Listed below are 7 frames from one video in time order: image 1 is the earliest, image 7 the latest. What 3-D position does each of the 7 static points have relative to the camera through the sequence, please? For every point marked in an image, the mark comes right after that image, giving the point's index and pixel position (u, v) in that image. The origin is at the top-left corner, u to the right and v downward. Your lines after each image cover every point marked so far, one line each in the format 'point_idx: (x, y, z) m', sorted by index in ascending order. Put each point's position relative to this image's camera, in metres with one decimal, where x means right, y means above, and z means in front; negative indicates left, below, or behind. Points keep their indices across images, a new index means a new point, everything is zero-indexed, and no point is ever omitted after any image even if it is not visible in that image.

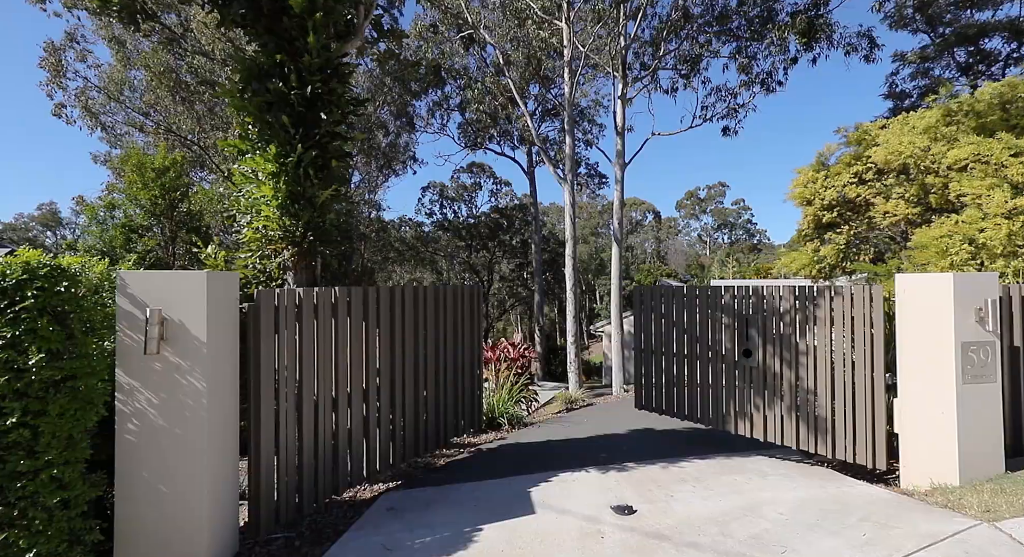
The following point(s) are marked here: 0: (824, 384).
0: (+2.9, -1.0, +4.8) m
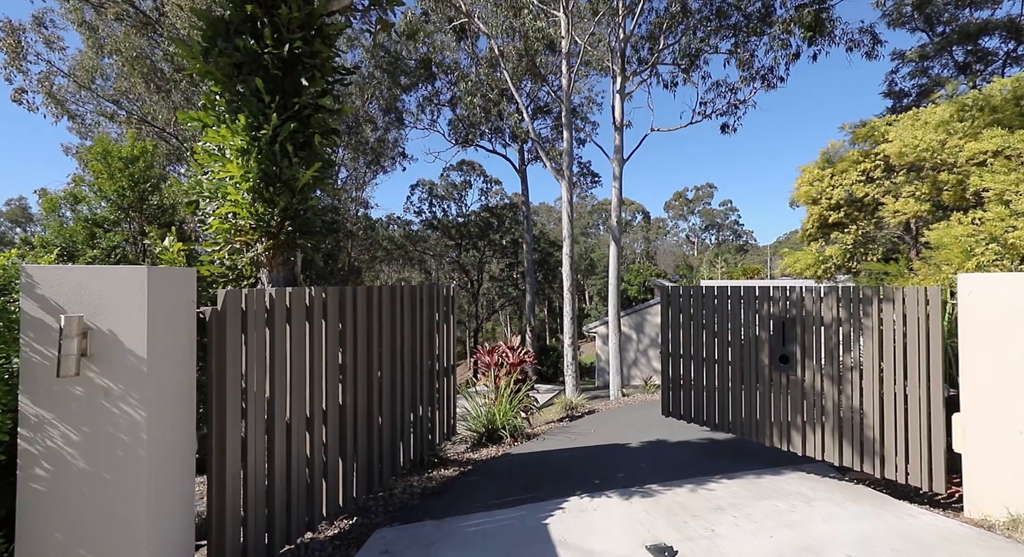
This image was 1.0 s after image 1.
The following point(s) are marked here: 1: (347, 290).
0: (+3.0, -1.0, +4.3) m
1: (-1.2, -0.1, +3.5) m
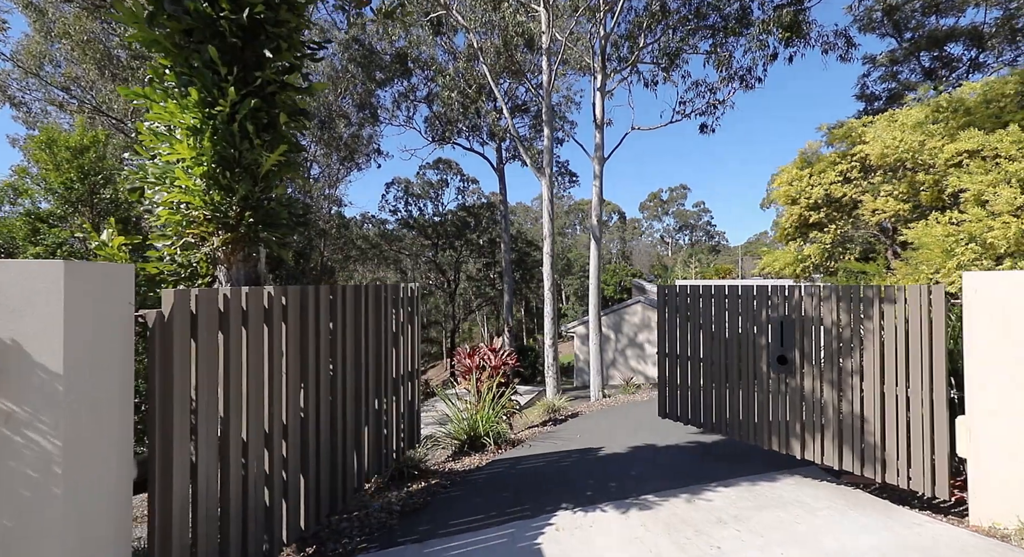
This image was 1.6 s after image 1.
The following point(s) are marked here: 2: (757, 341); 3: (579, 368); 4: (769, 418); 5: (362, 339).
0: (+2.9, -1.0, +4.1) m
1: (-1.3, -0.1, +3.1) m
2: (+2.5, -0.6, +5.1) m
3: (+2.6, -3.4, +19.5) m
4: (+2.6, -1.4, +5.0) m
5: (-1.1, -0.4, +3.7) m
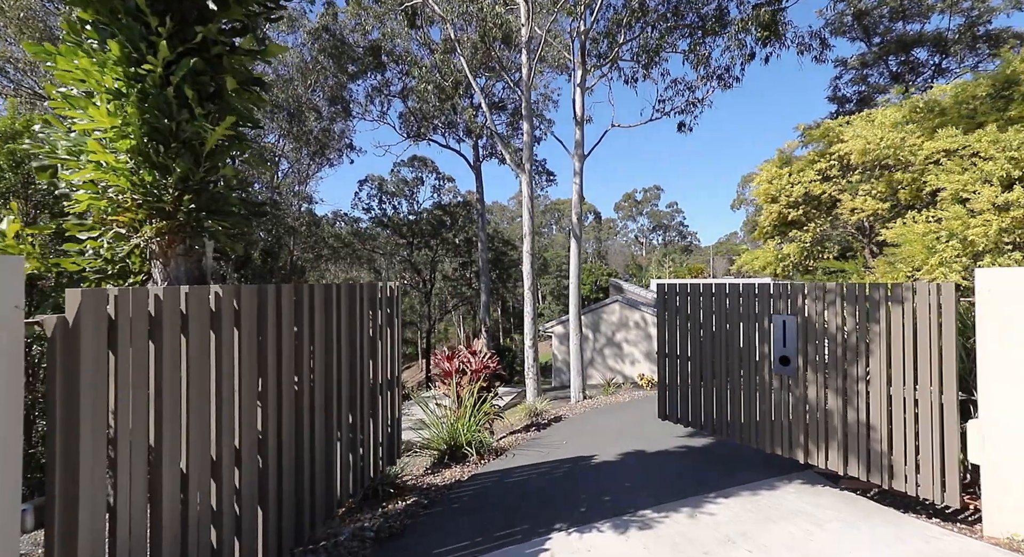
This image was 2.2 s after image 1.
0: (+2.8, -1.0, +3.9) m
1: (-1.3, -0.1, +2.7) m
2: (+2.4, -0.6, +4.8) m
3: (+1.7, -3.4, +19.2) m
4: (+2.4, -1.3, +4.7) m
5: (-1.2, -0.4, +3.3) m
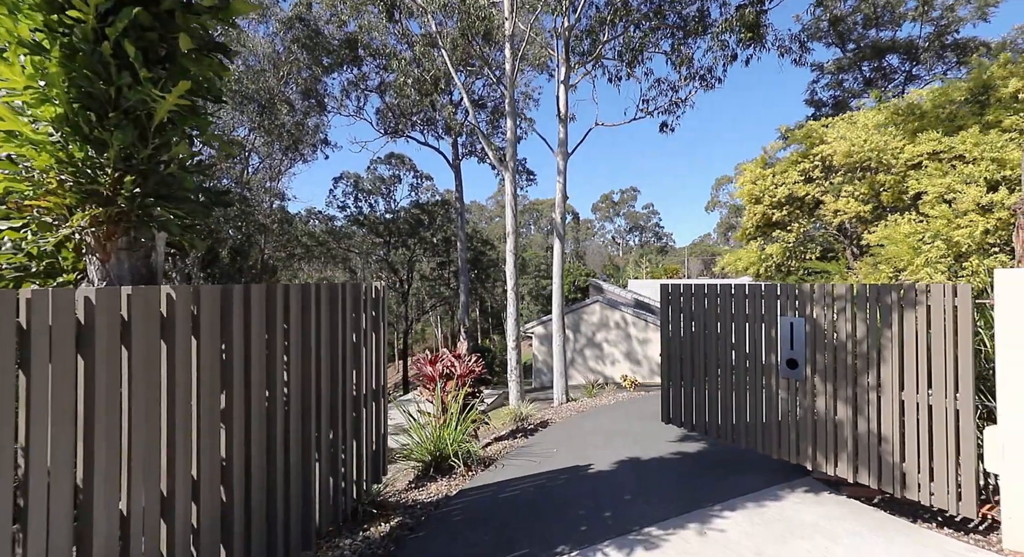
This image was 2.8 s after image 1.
0: (+2.8, -1.0, +3.7) m
1: (-1.3, 0.0, +2.4) m
2: (+2.3, -0.6, +4.6) m
3: (+1.0, -3.4, +19.0) m
4: (+2.4, -1.3, +4.6) m
5: (-1.2, -0.4, +3.0) m
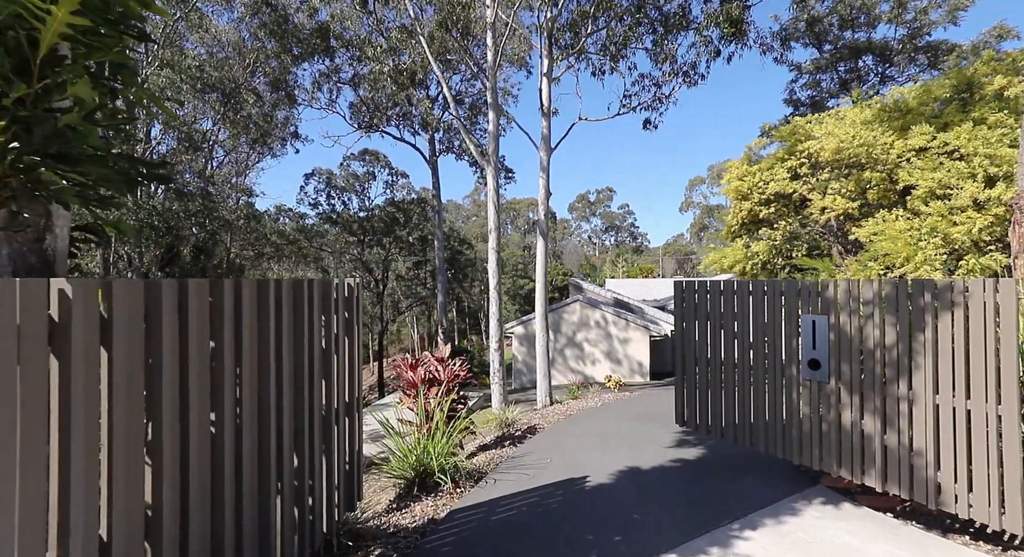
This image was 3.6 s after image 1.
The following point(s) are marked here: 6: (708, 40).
0: (+2.8, -1.0, +3.4) m
1: (-1.2, 0.0, +1.8) m
2: (+2.2, -0.6, +4.3) m
3: (+0.2, -3.4, +18.6) m
4: (+2.3, -1.3, +4.2) m
5: (-1.1, -0.4, +2.5) m
6: (+4.7, +5.7, +12.0) m
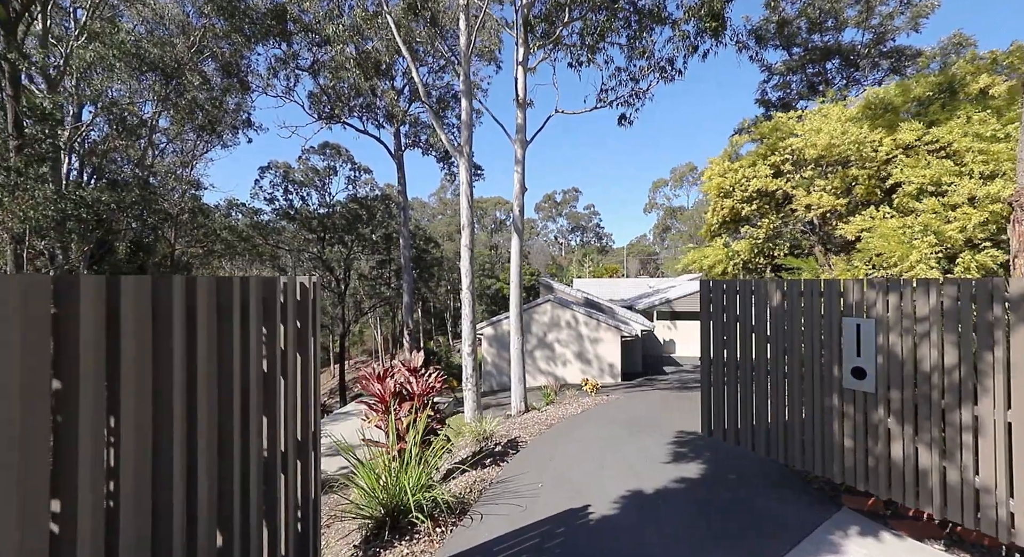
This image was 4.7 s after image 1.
0: (+2.8, -1.0, +2.9) m
1: (-1.1, 0.0, +1.0) m
2: (+2.2, -0.6, +3.7) m
3: (-0.8, -3.3, +17.8) m
4: (+2.3, -1.3, +3.7) m
5: (-1.1, -0.4, +1.7) m
6: (+4.1, +5.7, +11.6) m
